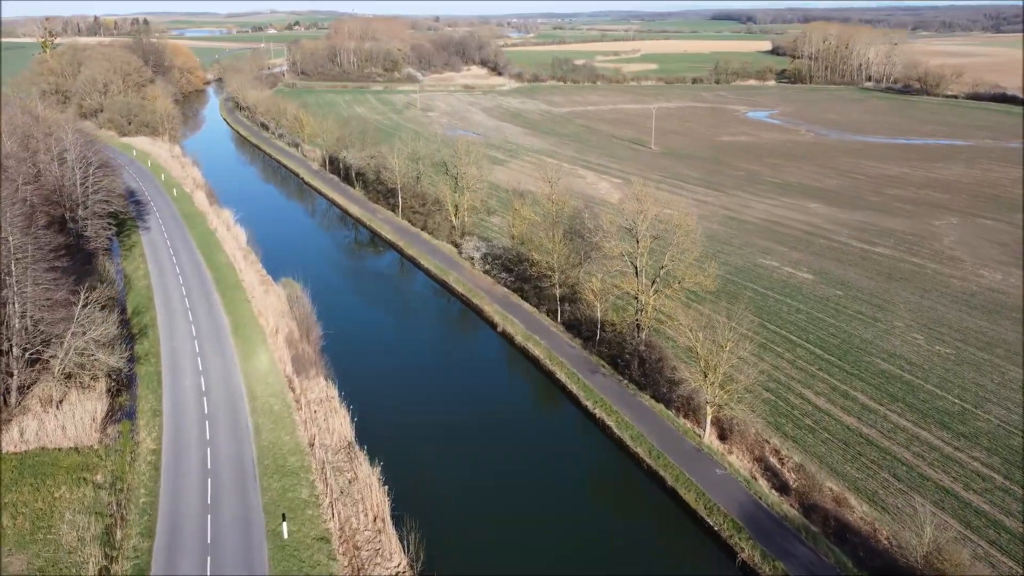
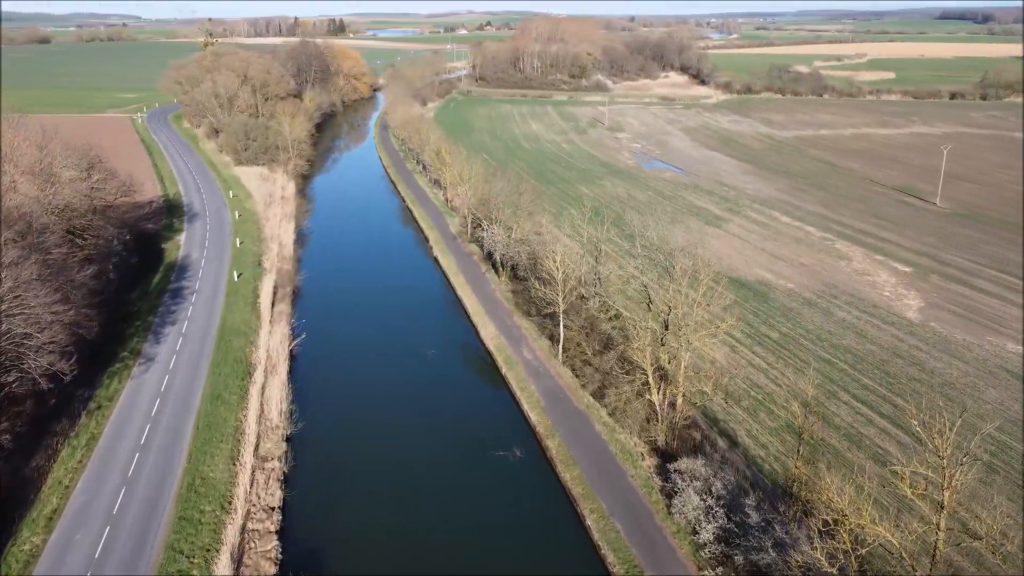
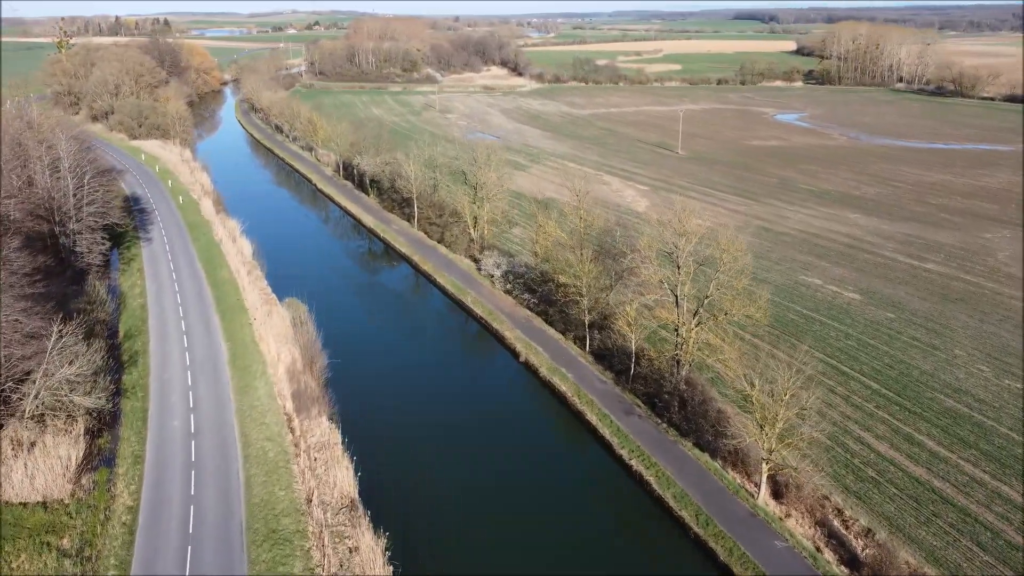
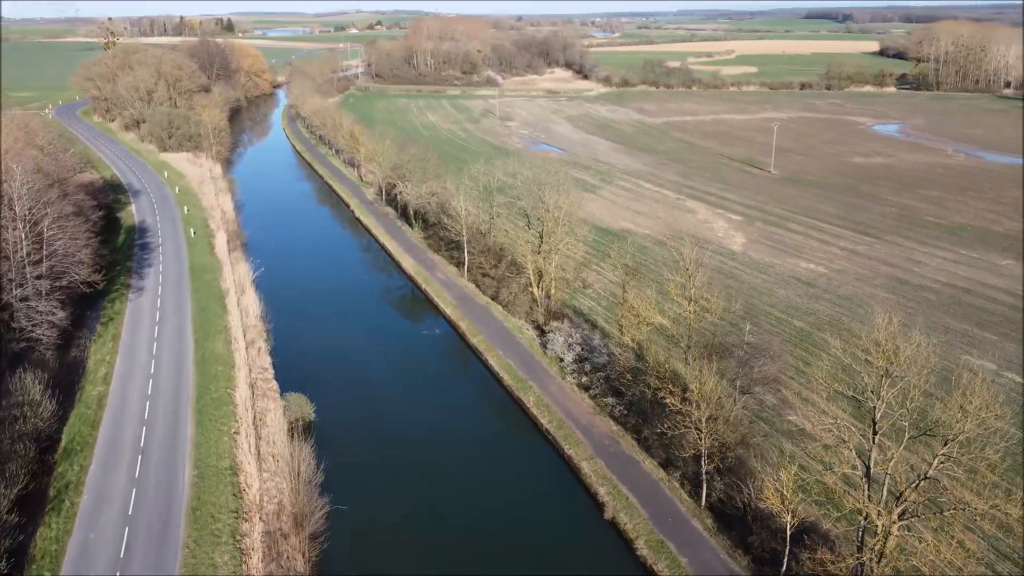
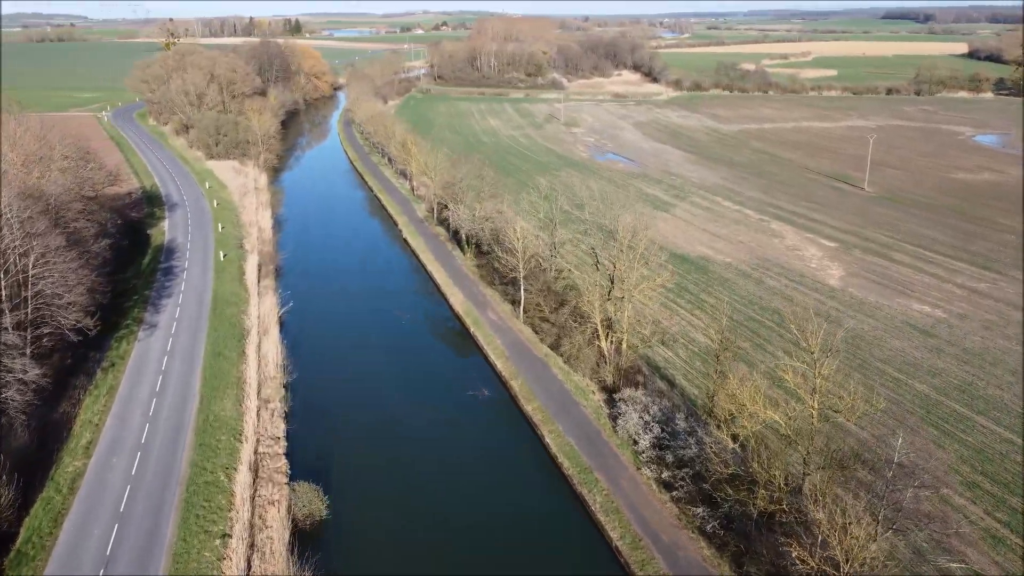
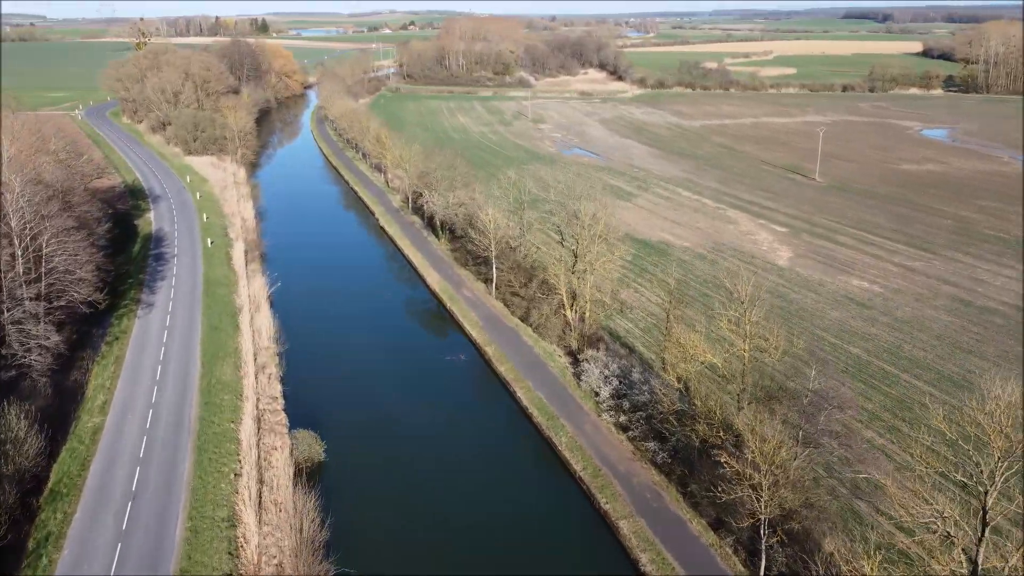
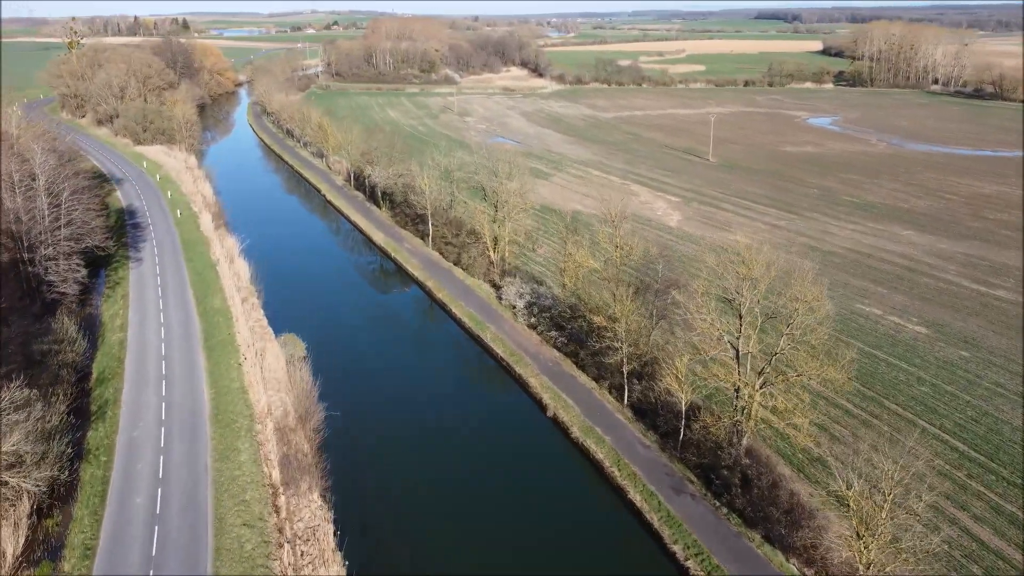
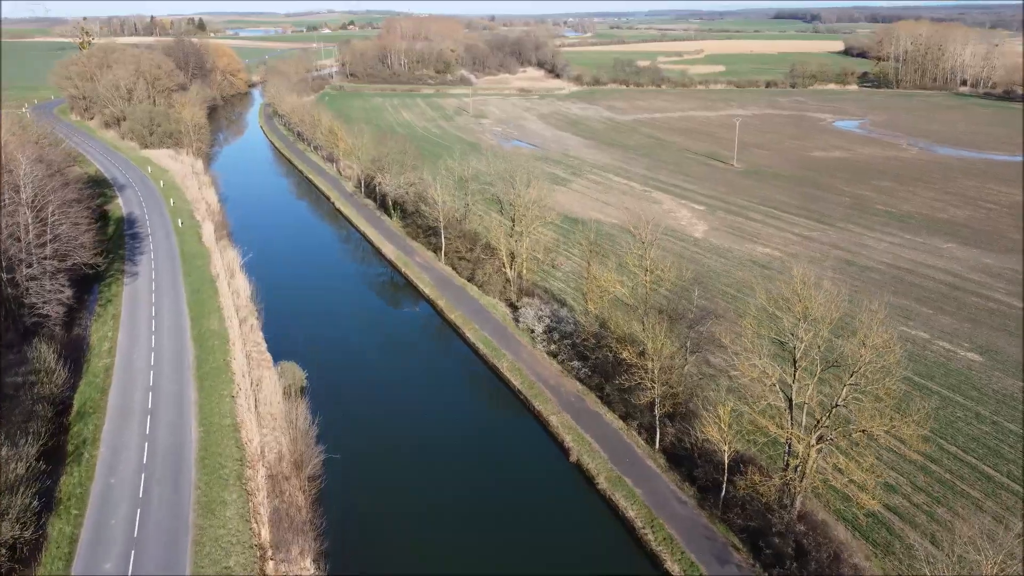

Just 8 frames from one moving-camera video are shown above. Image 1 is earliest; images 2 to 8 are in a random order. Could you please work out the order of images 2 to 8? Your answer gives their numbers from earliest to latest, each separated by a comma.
3, 7, 8, 4, 6, 5, 2
